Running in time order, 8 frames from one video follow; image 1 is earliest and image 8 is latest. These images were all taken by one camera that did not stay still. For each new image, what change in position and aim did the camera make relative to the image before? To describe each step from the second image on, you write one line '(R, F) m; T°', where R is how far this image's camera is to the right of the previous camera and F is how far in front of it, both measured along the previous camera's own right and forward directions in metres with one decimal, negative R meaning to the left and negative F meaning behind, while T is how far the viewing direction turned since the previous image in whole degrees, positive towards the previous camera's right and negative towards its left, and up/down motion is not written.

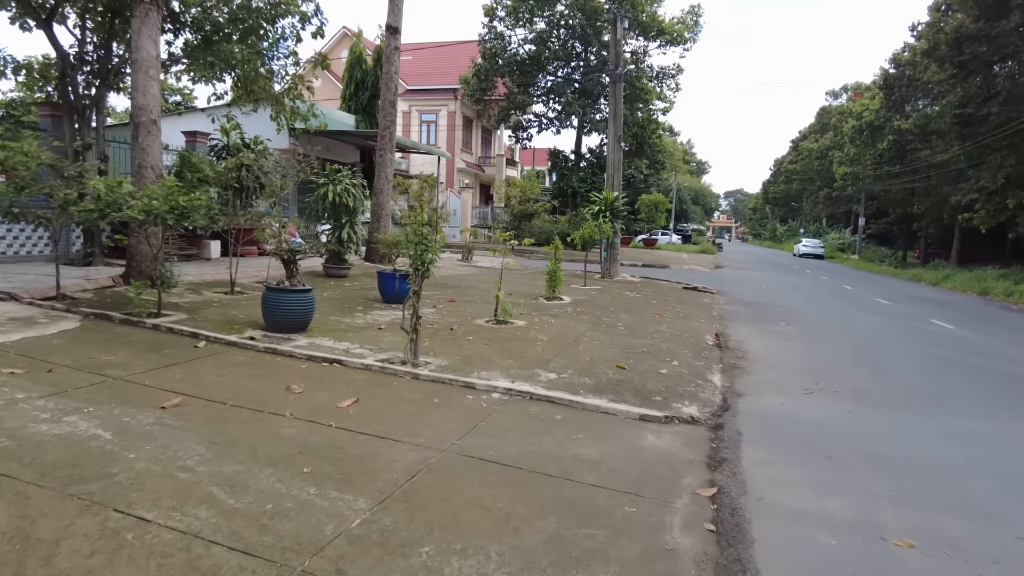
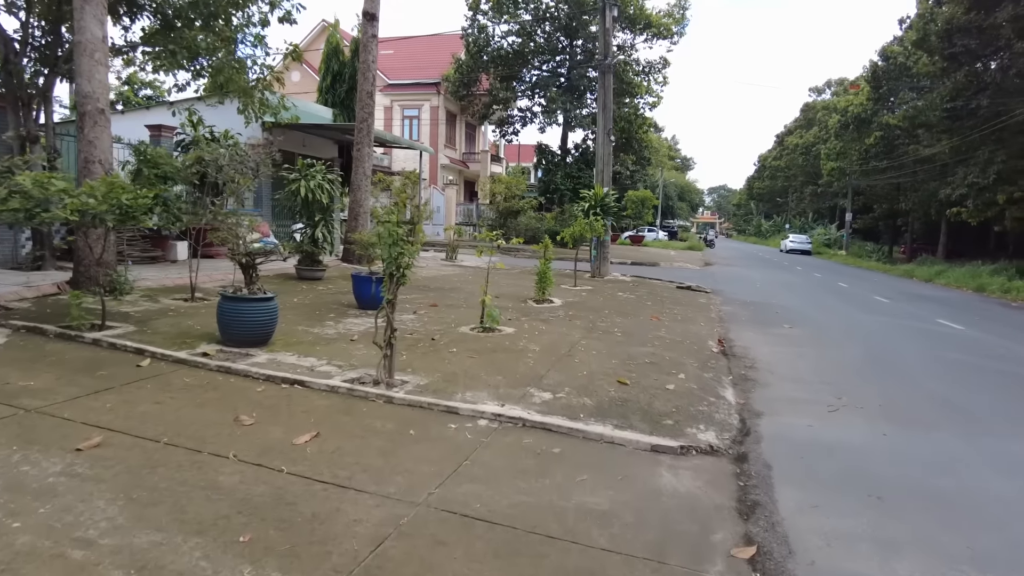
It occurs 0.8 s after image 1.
(0.0, +0.8) m; +1°
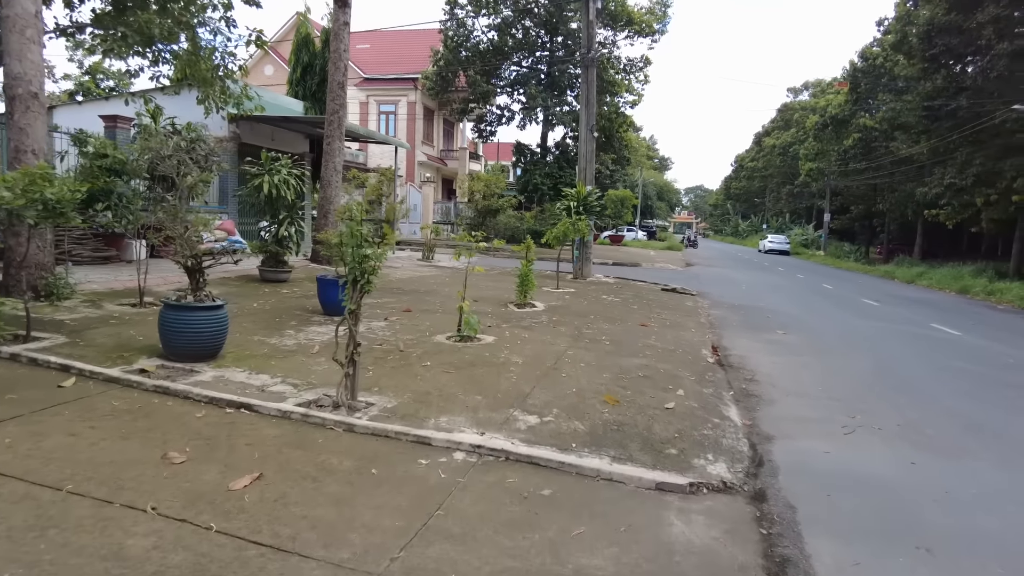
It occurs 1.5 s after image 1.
(0.0, +0.7) m; +2°
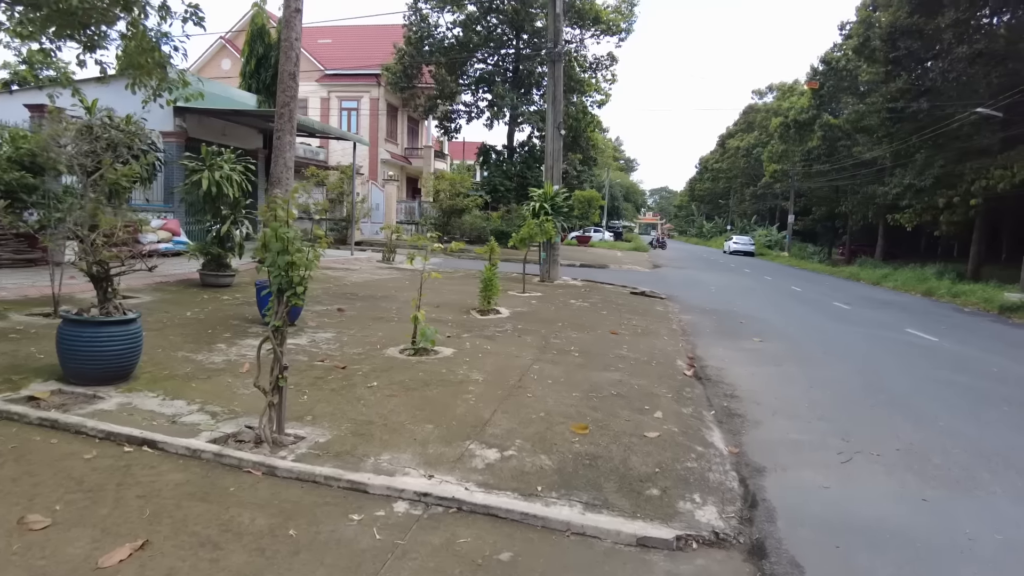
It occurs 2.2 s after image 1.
(+0.1, +0.7) m; +3°
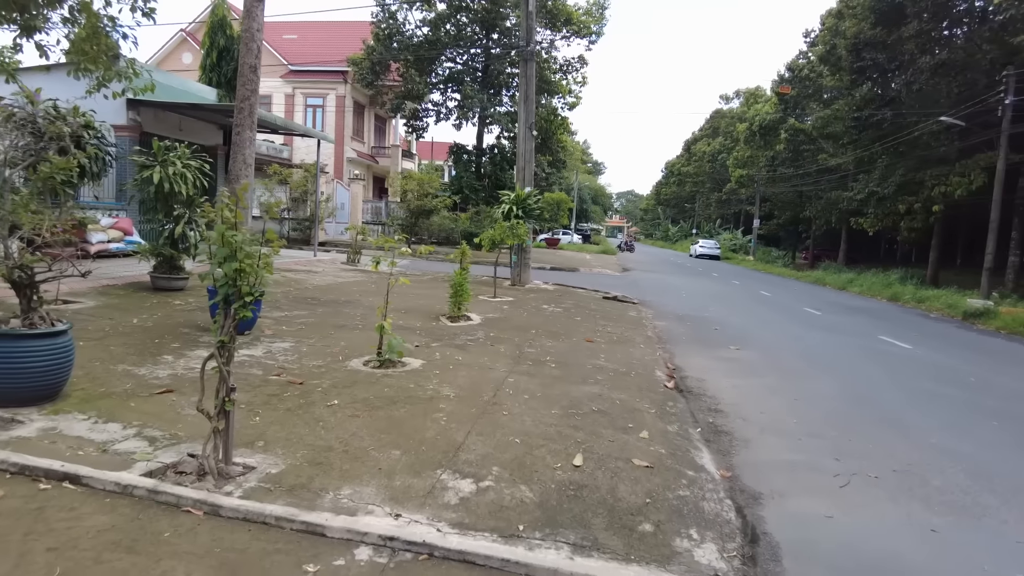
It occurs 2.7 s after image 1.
(-0.1, +0.4) m; +3°
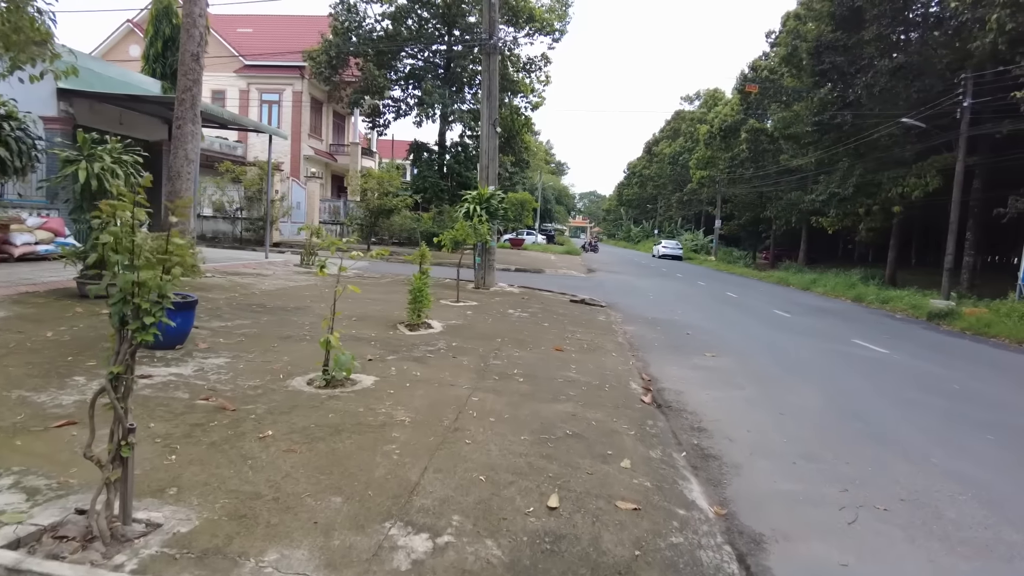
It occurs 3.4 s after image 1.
(0.0, +0.6) m; +3°
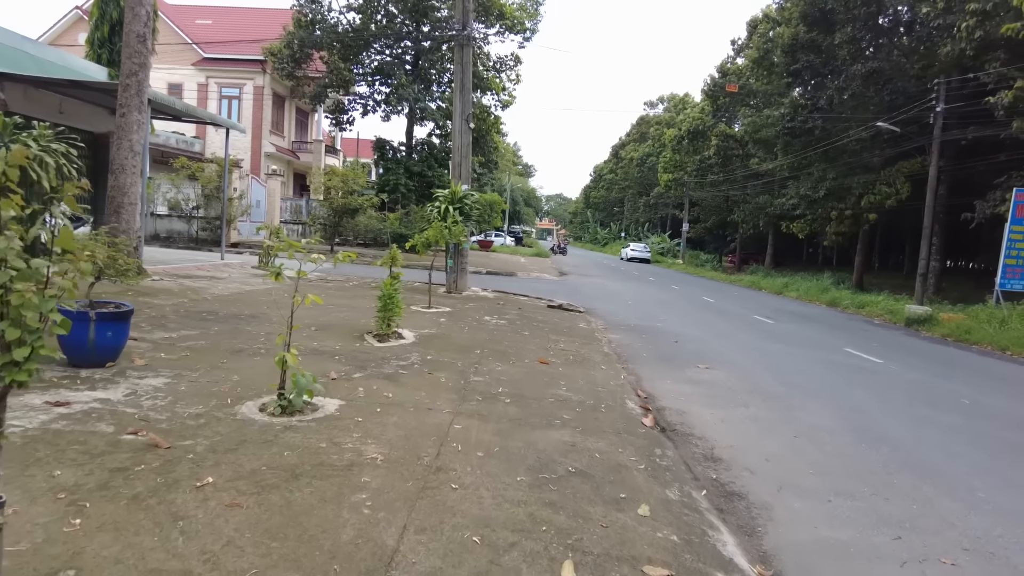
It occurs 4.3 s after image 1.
(-0.2, +0.7) m; +3°
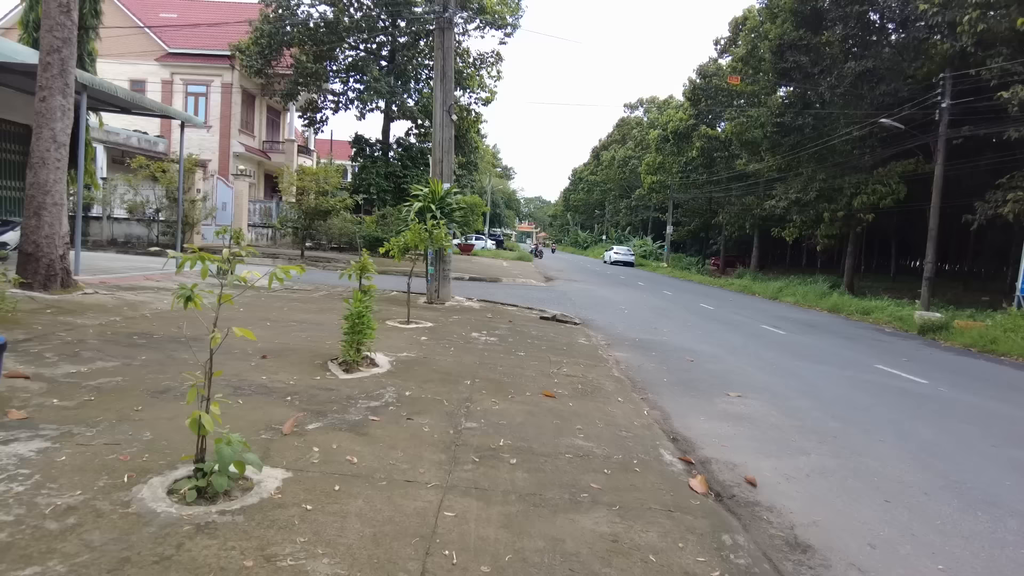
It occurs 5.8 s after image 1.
(-0.2, +1.4) m; +2°
